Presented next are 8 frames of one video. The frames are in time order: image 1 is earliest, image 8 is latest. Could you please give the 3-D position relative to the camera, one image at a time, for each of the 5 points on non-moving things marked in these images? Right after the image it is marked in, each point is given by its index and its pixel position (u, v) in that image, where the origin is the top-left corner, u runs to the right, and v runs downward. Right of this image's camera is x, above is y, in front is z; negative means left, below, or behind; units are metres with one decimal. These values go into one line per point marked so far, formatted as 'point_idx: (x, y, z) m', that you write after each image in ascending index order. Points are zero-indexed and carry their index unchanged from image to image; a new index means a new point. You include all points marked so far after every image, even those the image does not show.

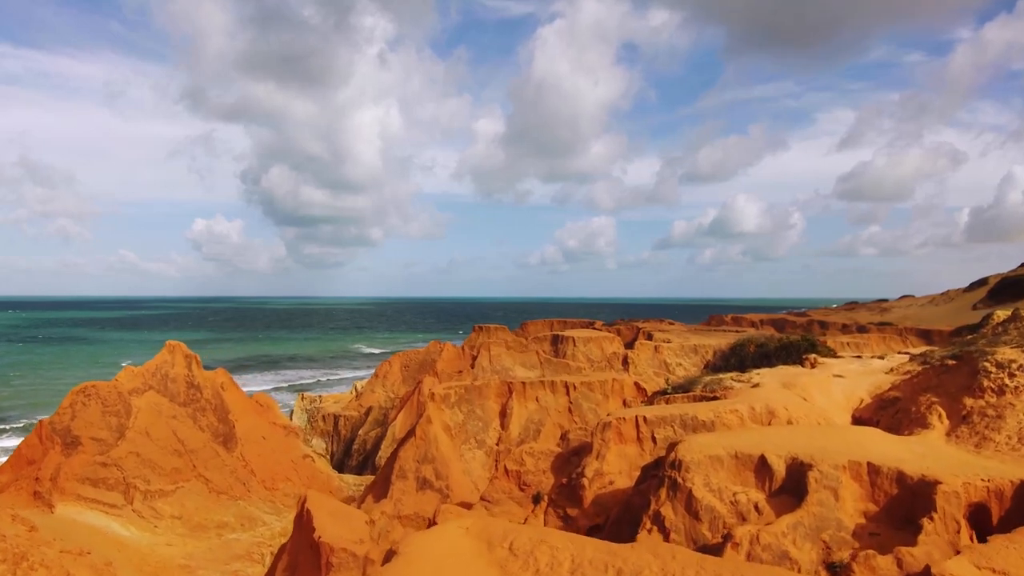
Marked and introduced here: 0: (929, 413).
0: (+6.8, -2.1, +10.2) m
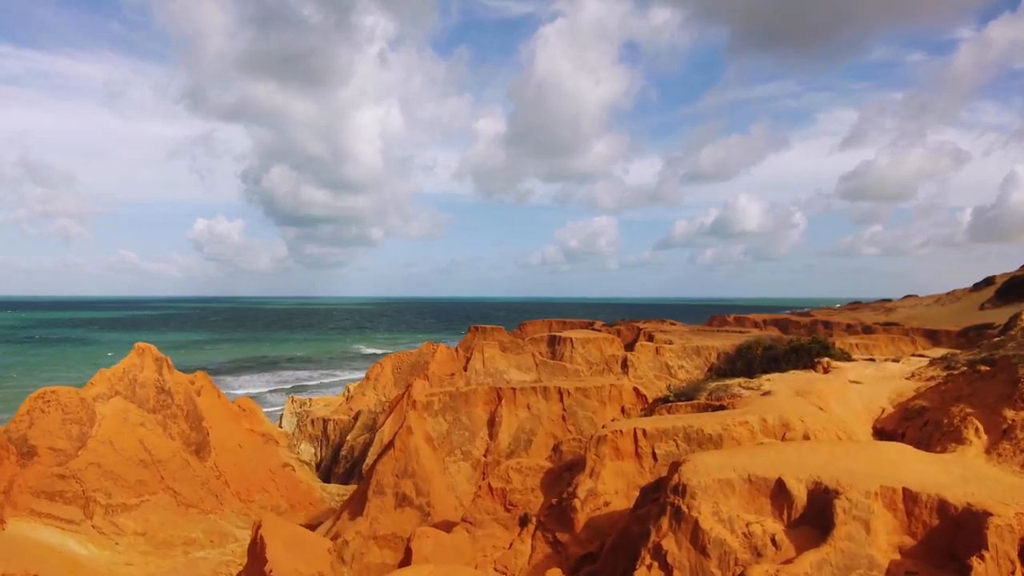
0: (+6.6, -2.0, +9.1) m
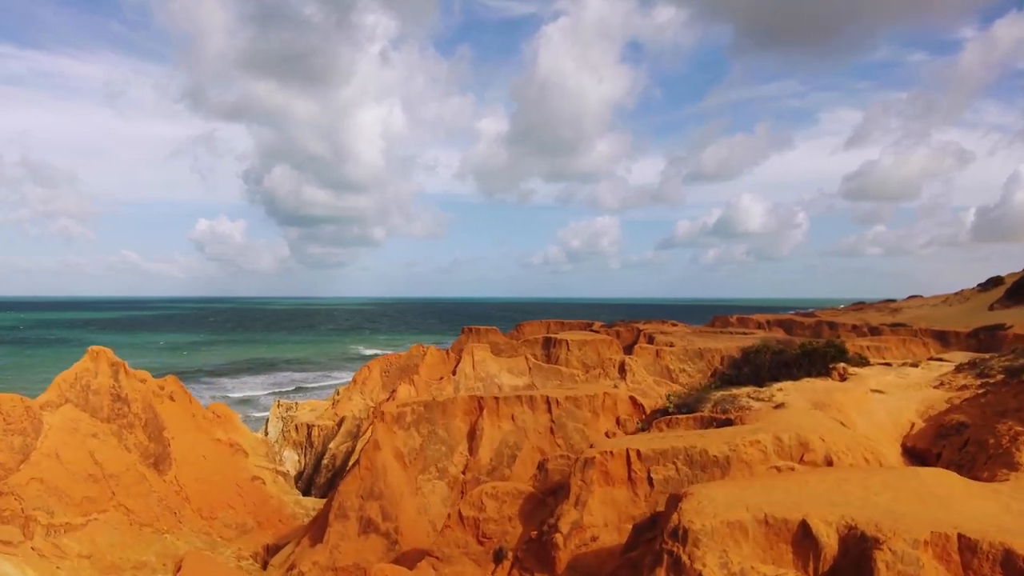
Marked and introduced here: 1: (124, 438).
0: (+6.2, -2.0, +7.7) m
1: (-9.7, -3.8, +15.7) m
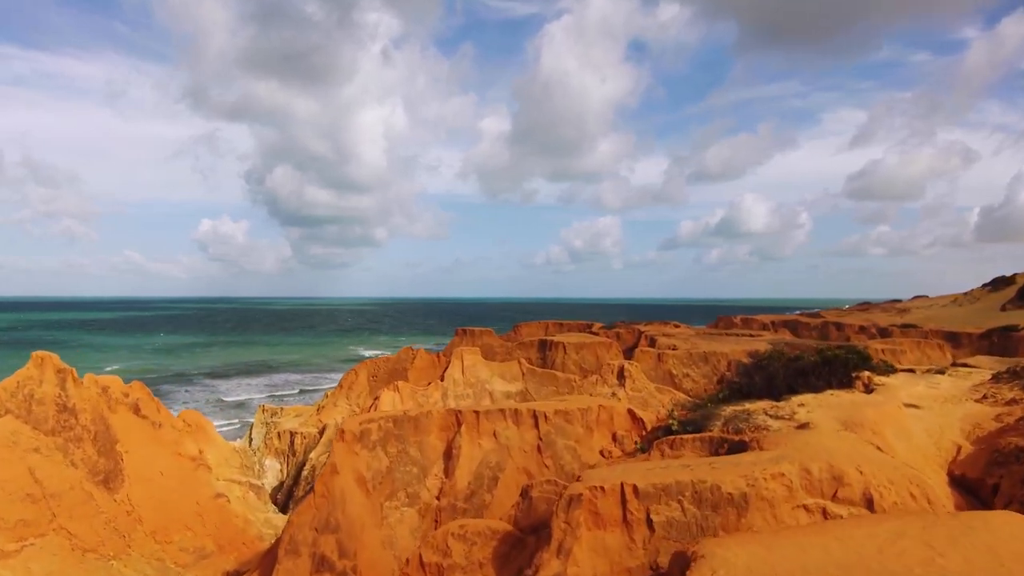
0: (+5.9, -2.0, +6.2) m
1: (-10.0, -3.8, +14.2) m
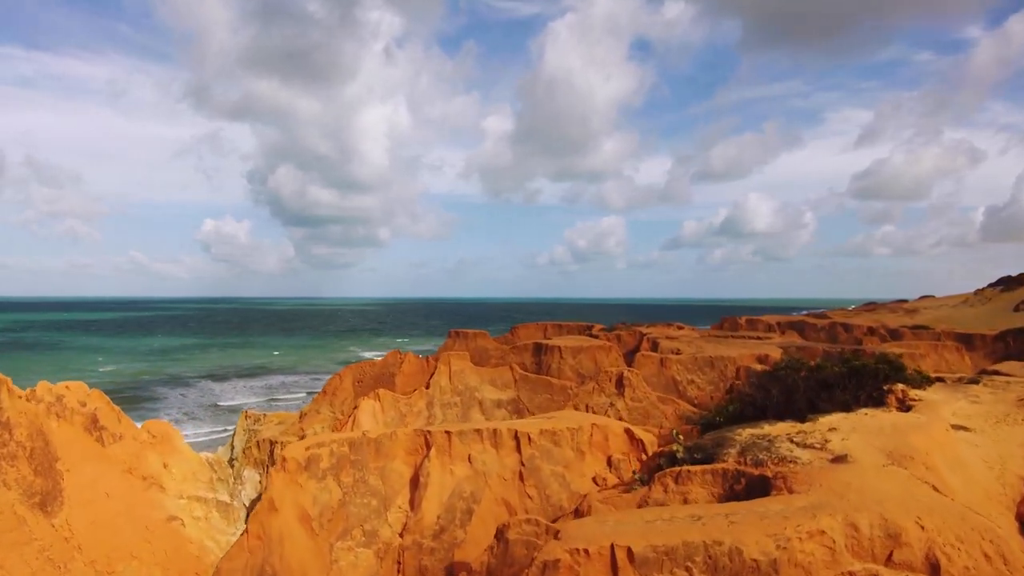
0: (+5.5, -2.0, +4.5) m
1: (-10.4, -3.8, +12.7) m
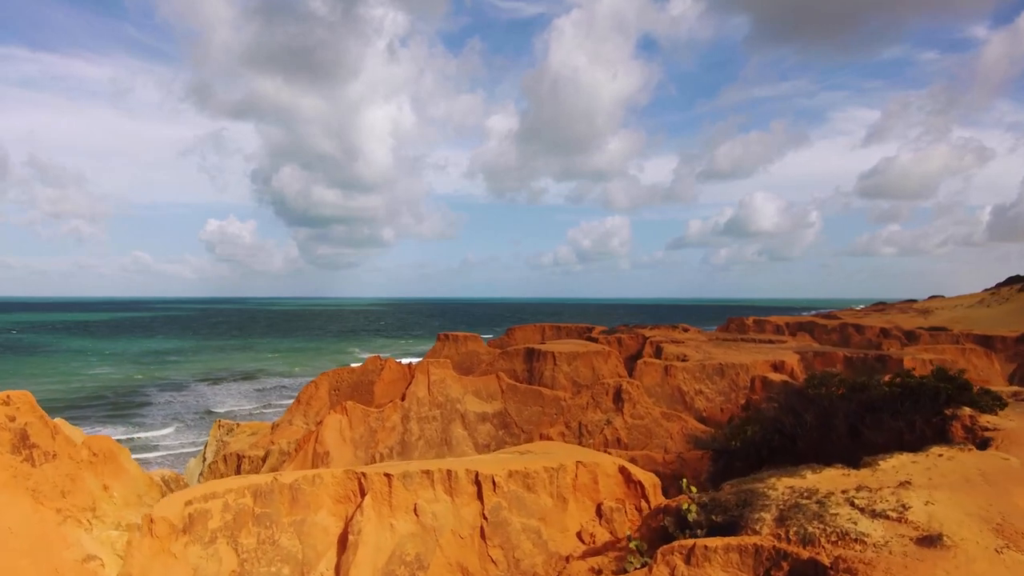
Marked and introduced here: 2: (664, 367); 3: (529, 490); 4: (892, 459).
0: (+5.0, -2.0, +2.3) m
1: (-10.8, -3.8, +10.5) m
2: (+4.7, -2.4, +19.2) m
3: (+0.2, -2.5, +7.6) m
4: (+4.1, -1.8, +6.6) m
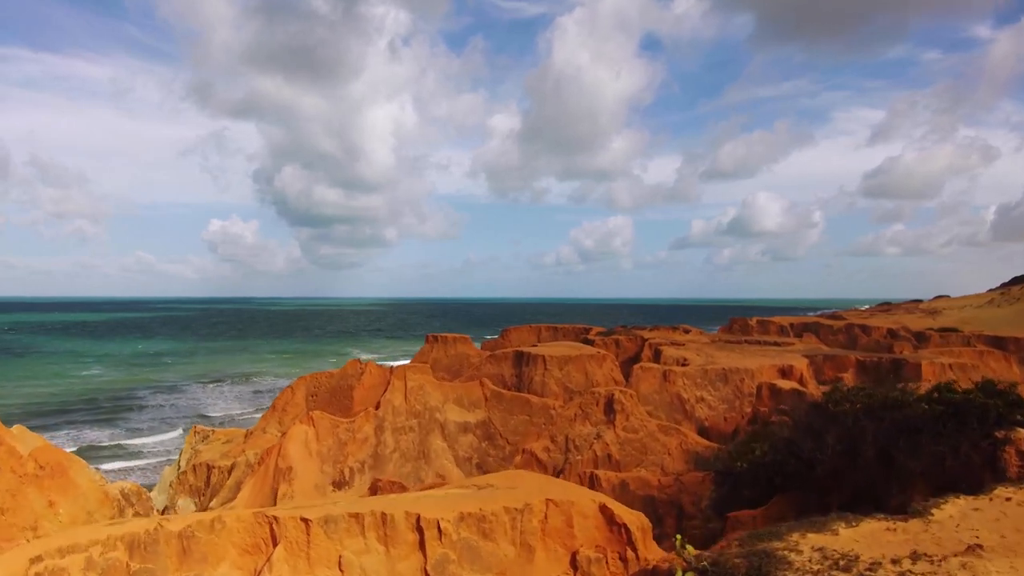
0: (+4.5, -1.9, +0.8) m
1: (-11.3, -3.7, +9.1) m
2: (+4.3, -2.4, +17.7) m
3: (-0.3, -2.4, +6.1) m
4: (+3.6, -1.8, +5.1) m
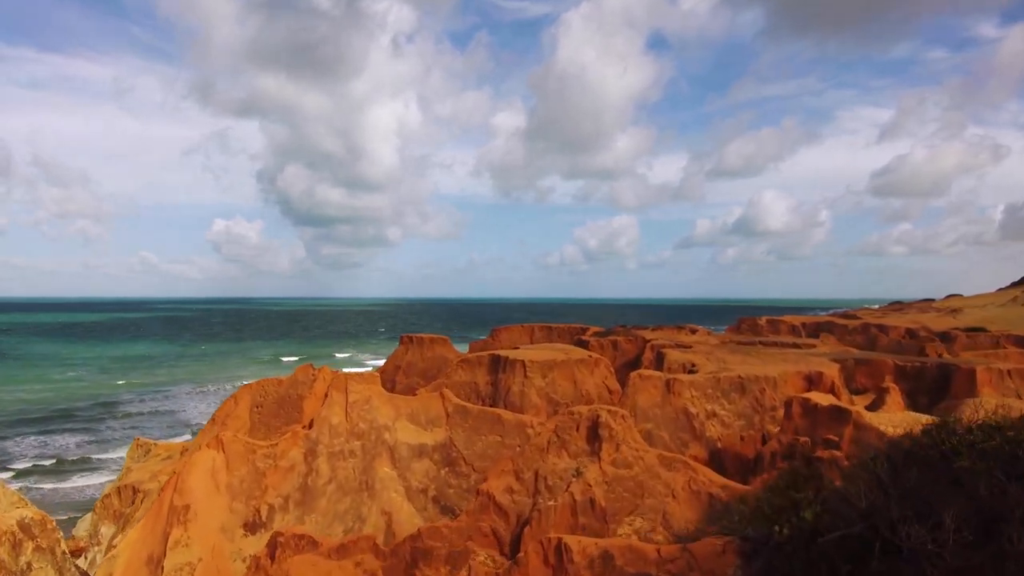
0: (+3.7, -1.7, -2.5) m
1: (-12.1, -3.5, +5.9) m
2: (+3.6, -2.2, +14.4) m
3: (-1.1, -2.2, +2.9) m
4: (+2.8, -1.6, +1.8) m
